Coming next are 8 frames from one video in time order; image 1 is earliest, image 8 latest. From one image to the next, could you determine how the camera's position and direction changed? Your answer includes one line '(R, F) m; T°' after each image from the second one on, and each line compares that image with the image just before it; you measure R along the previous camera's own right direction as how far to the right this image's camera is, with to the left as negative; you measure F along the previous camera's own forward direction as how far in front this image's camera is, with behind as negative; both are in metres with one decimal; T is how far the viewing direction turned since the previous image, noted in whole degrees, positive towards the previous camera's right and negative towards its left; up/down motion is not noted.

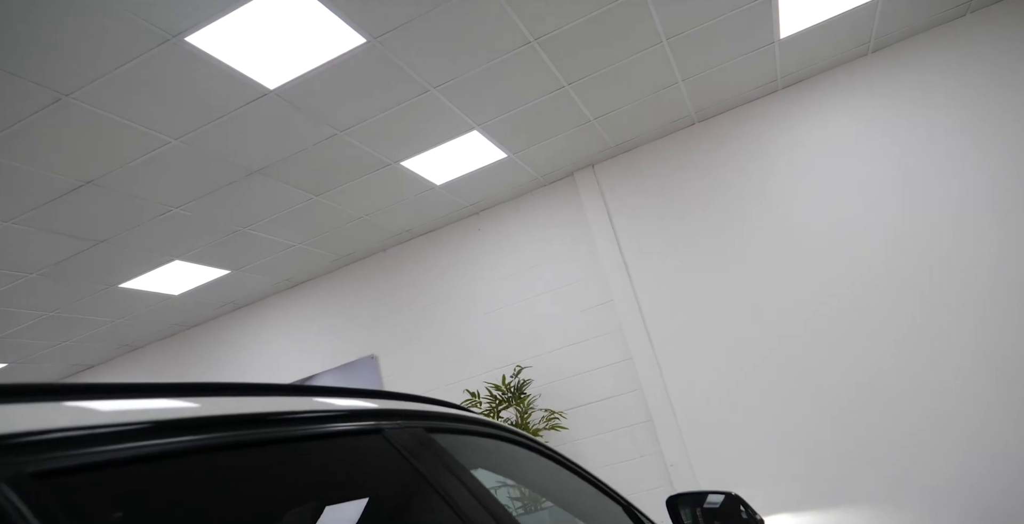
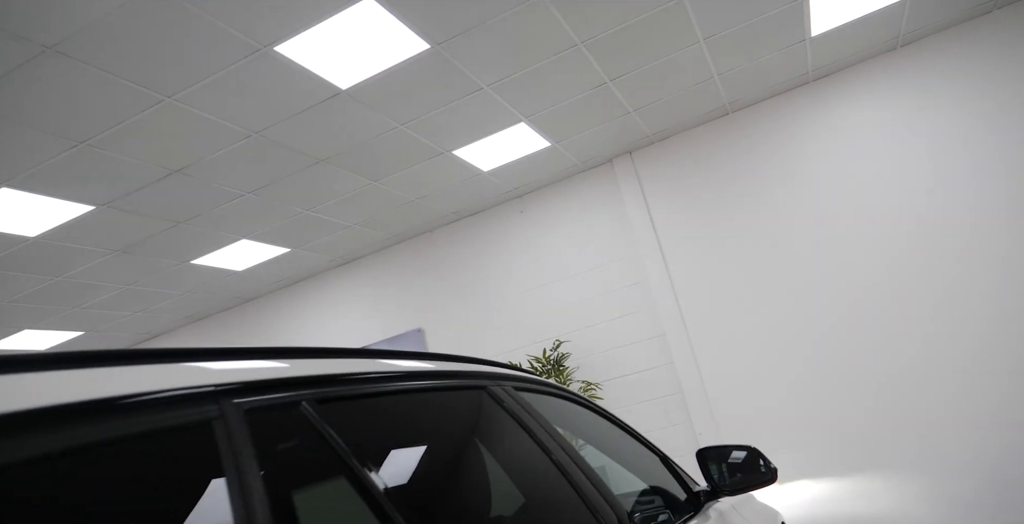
(-0.1, -0.4) m; -2°
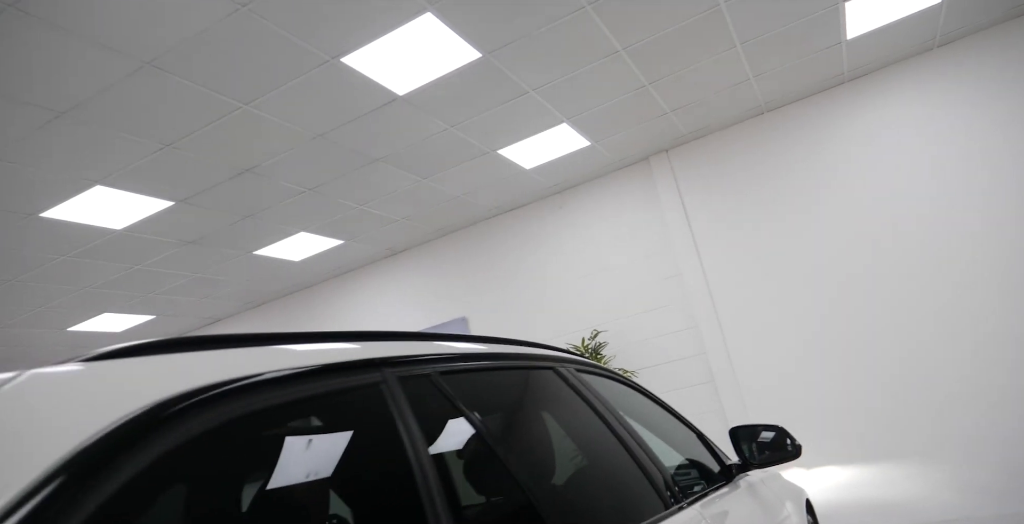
(-0.1, -0.3) m; -2°
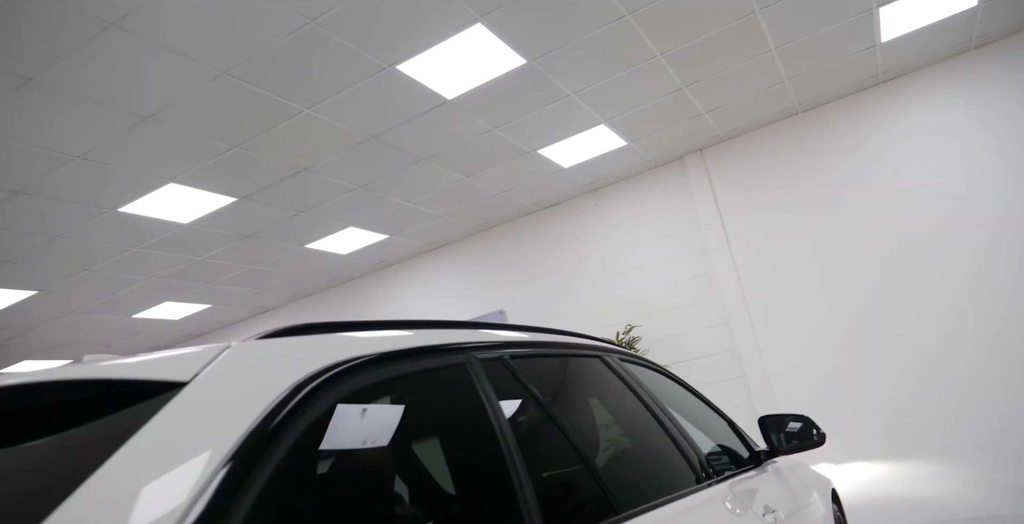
(-0.1, -0.2) m; -2°
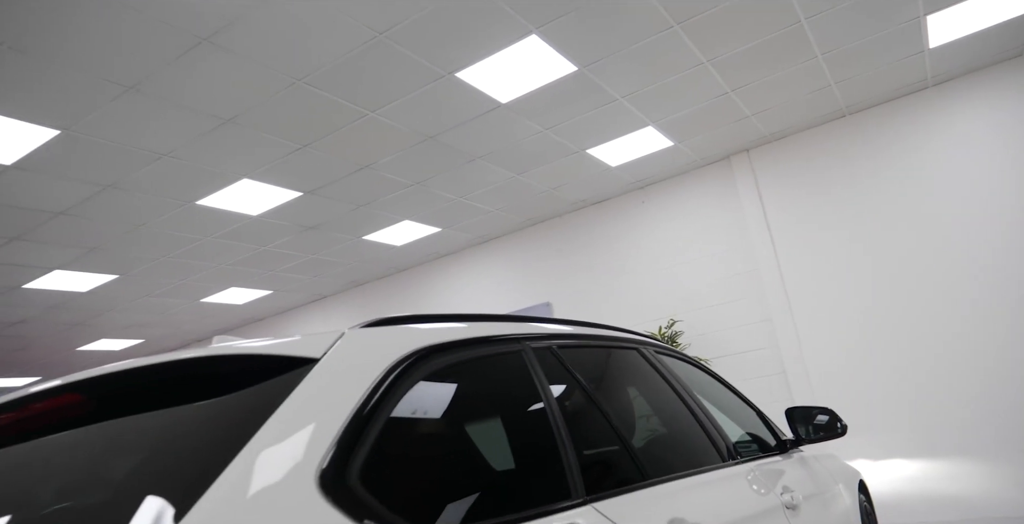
(0.0, -0.3) m; -3°
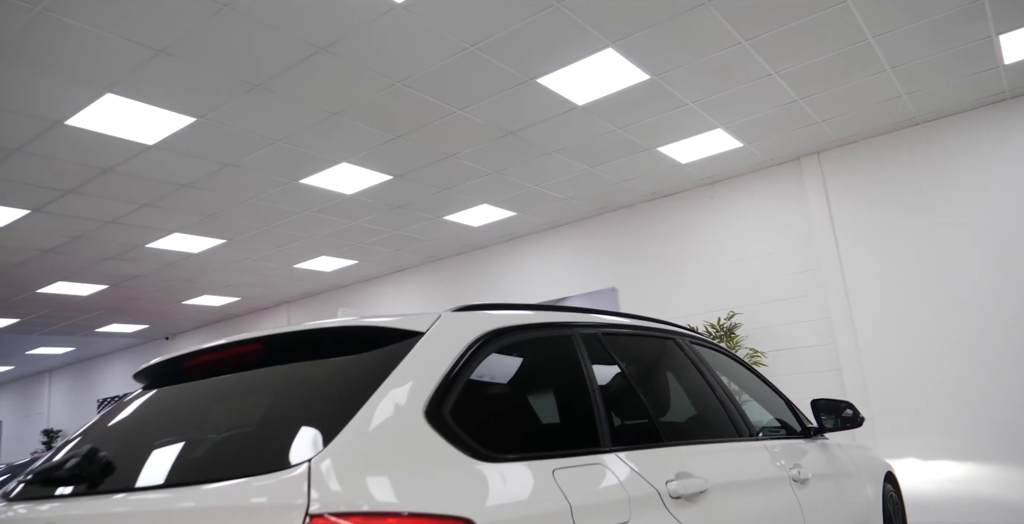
(0.0, -0.5) m; -5°
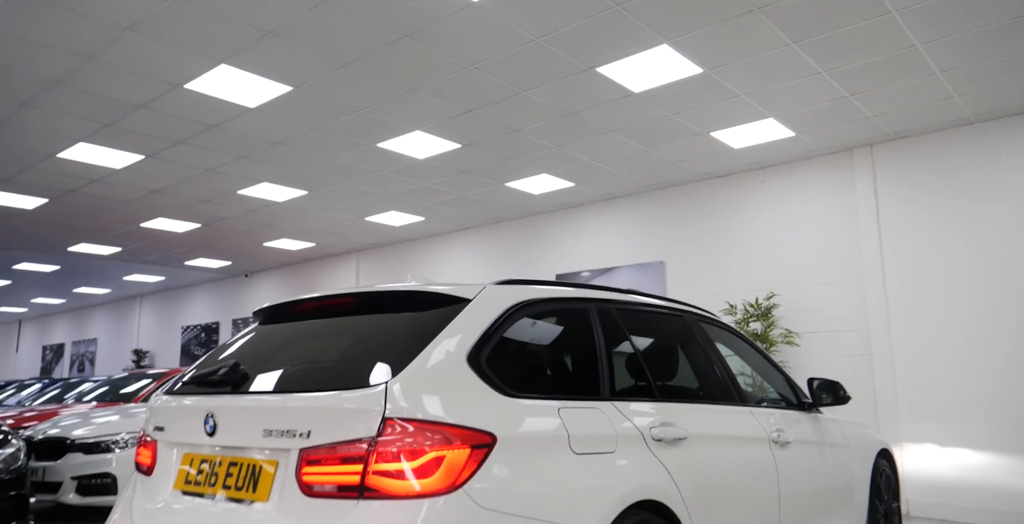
(+0.1, -0.6) m; -4°
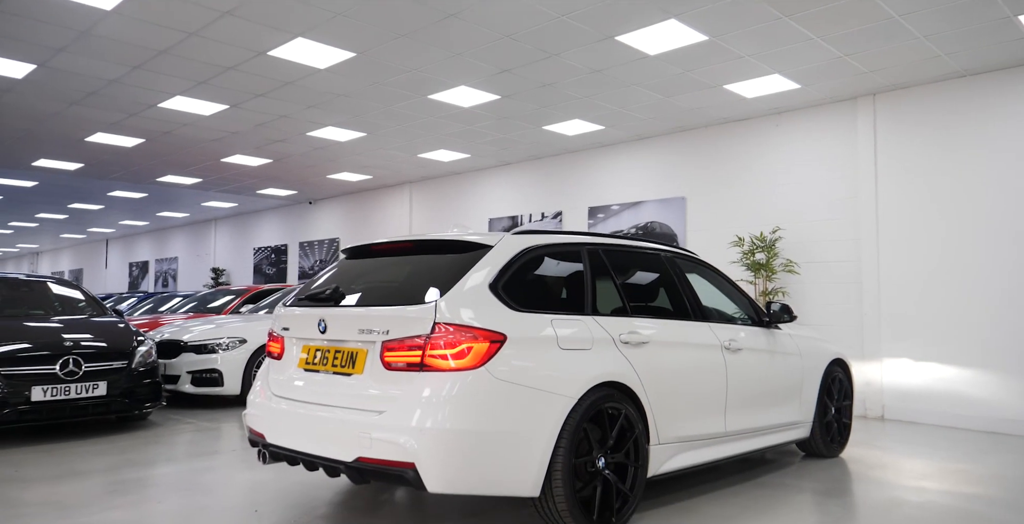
(+0.2, -1.0) m; -3°
